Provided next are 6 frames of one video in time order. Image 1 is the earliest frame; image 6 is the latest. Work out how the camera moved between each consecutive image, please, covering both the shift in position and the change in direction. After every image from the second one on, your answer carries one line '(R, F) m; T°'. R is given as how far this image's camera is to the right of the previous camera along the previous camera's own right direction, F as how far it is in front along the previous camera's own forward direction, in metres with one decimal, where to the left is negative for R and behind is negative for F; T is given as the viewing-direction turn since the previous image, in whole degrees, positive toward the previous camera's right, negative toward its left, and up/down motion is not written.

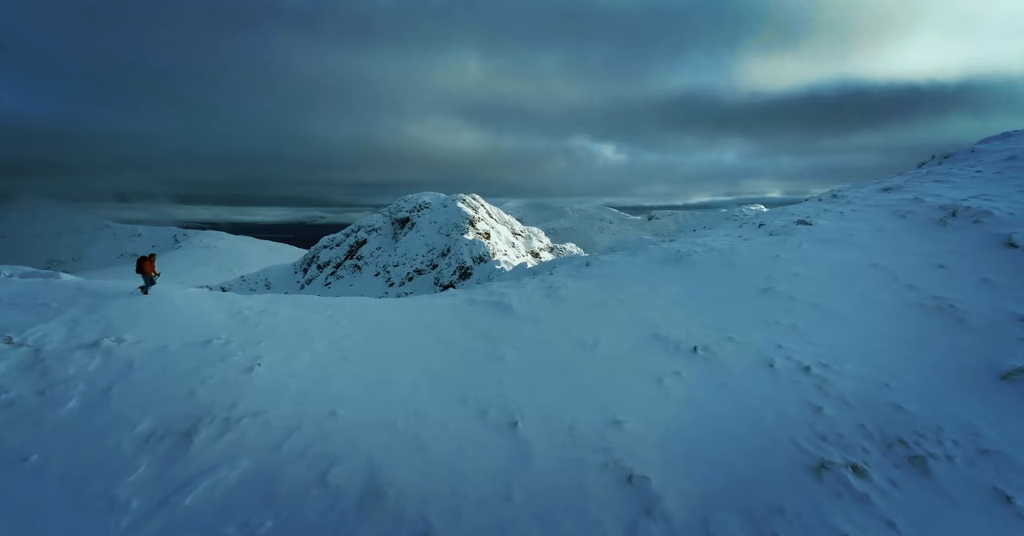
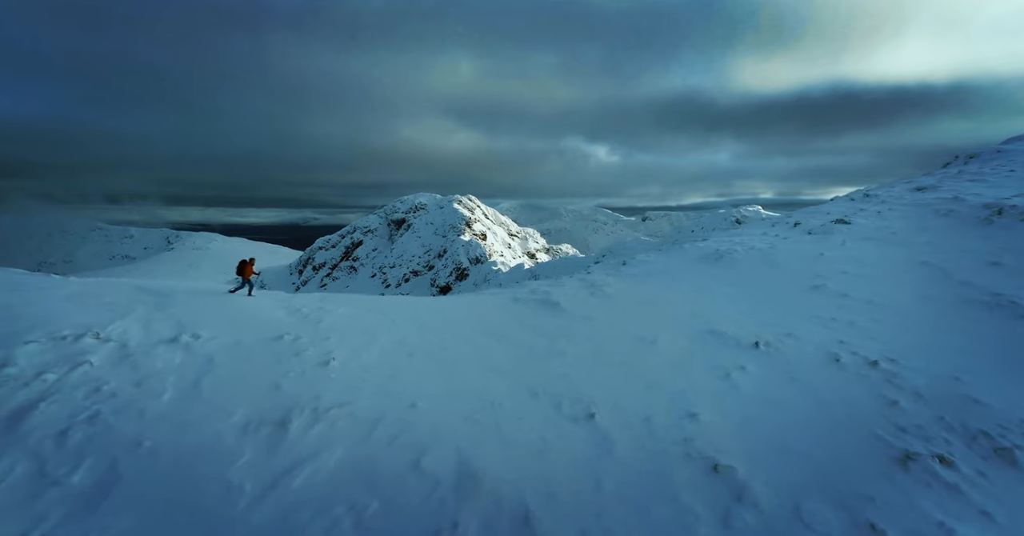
(-1.2, -0.3) m; -1°
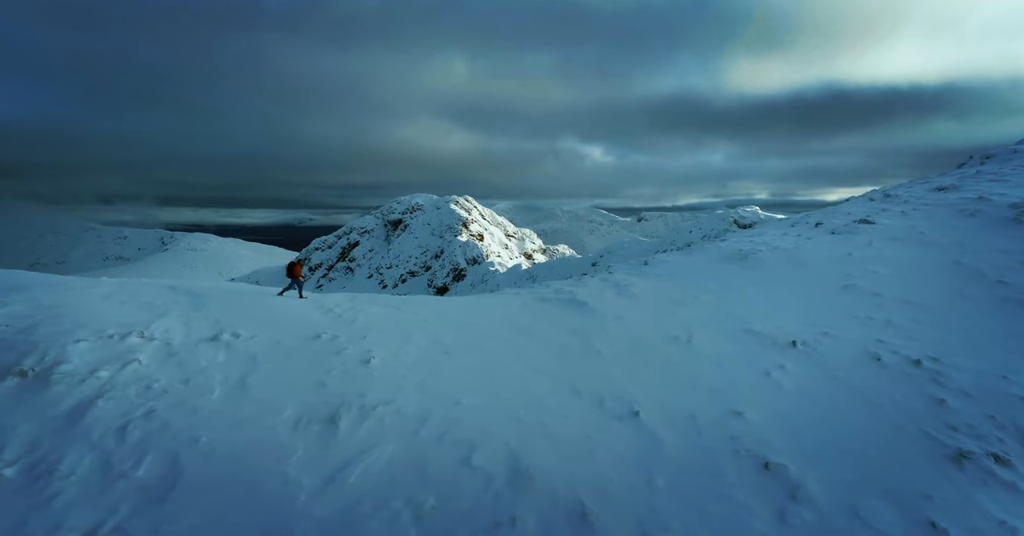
(-0.7, -0.1) m; -1°
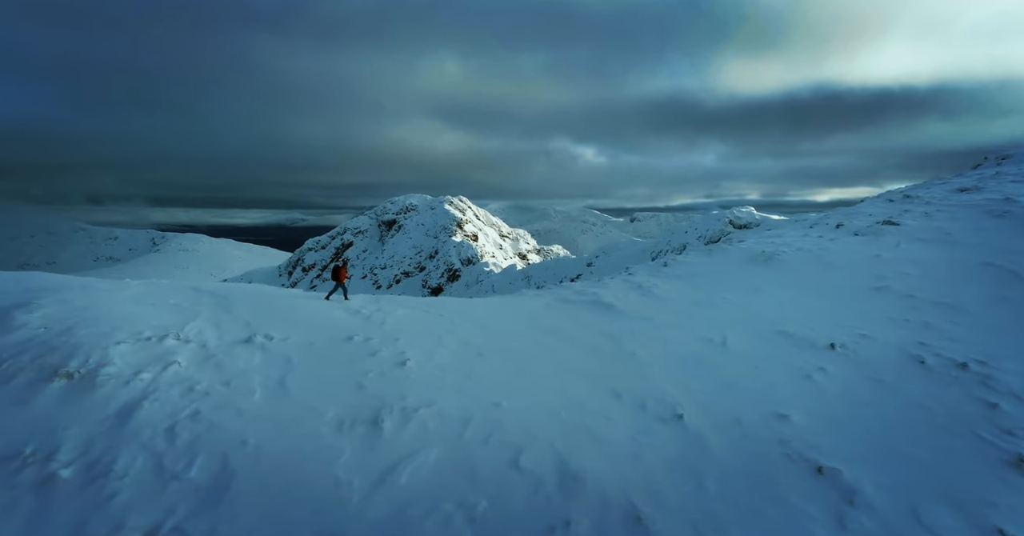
(-0.7, 0.0) m; -1°
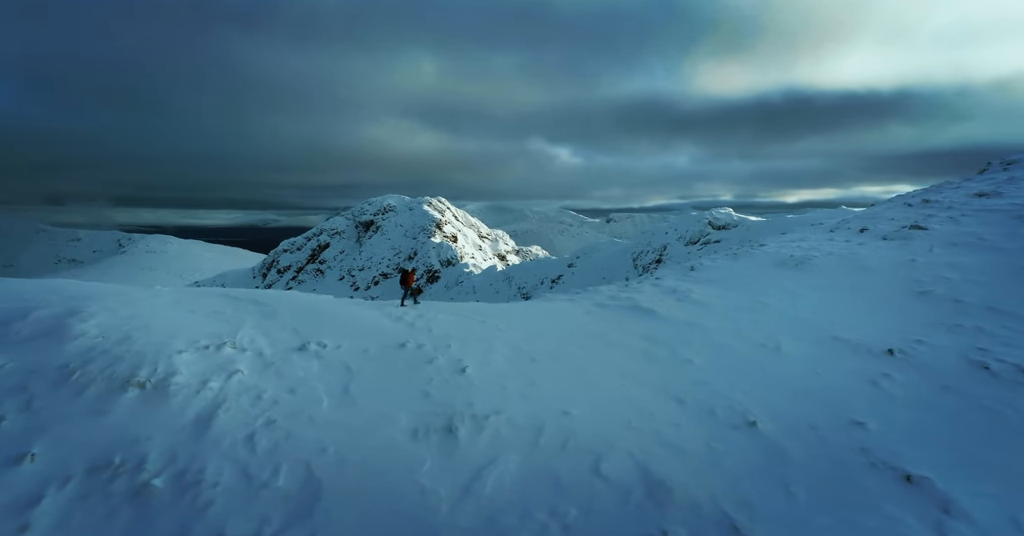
(-1.3, 0.0) m; 0°
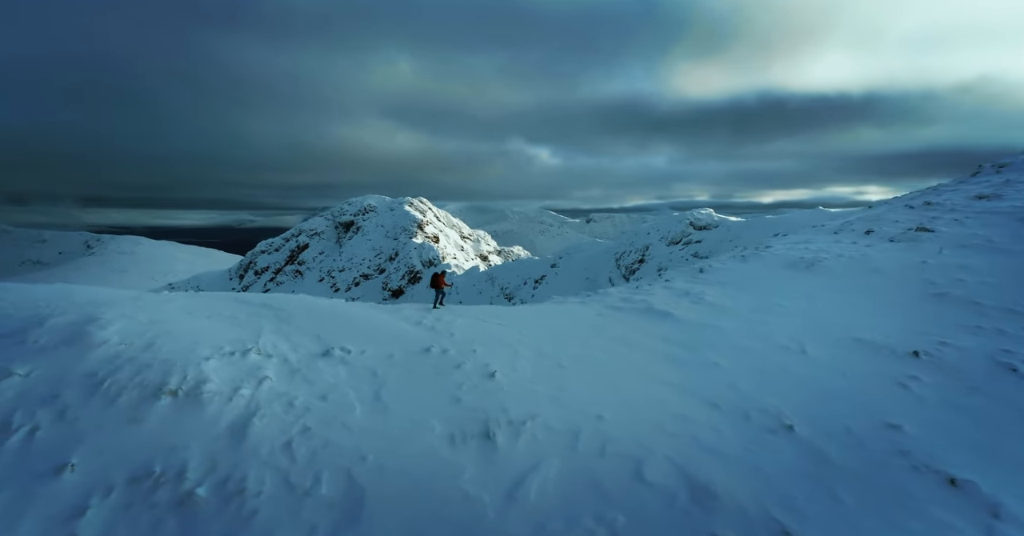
(-0.8, 0.0) m; +1°
